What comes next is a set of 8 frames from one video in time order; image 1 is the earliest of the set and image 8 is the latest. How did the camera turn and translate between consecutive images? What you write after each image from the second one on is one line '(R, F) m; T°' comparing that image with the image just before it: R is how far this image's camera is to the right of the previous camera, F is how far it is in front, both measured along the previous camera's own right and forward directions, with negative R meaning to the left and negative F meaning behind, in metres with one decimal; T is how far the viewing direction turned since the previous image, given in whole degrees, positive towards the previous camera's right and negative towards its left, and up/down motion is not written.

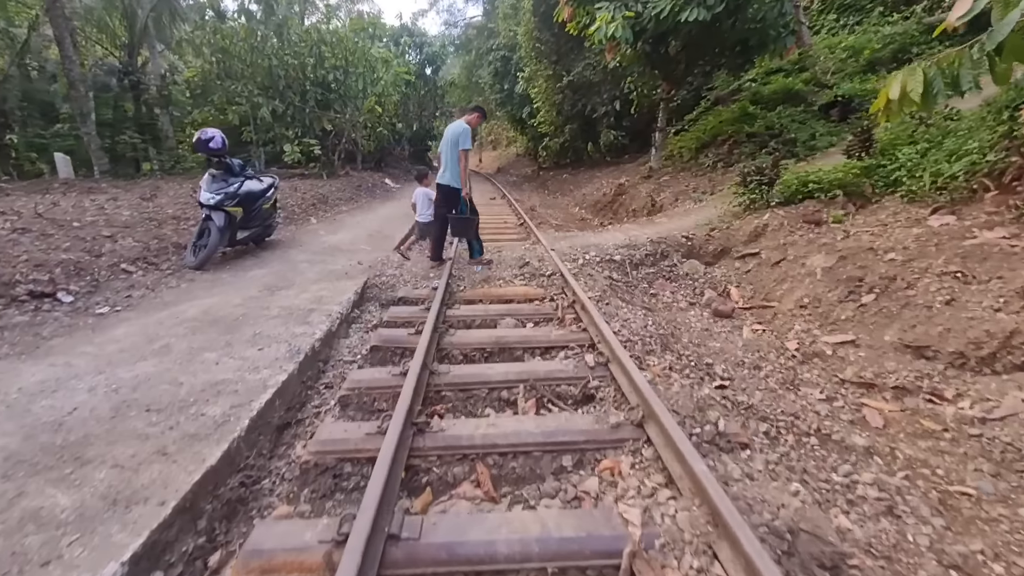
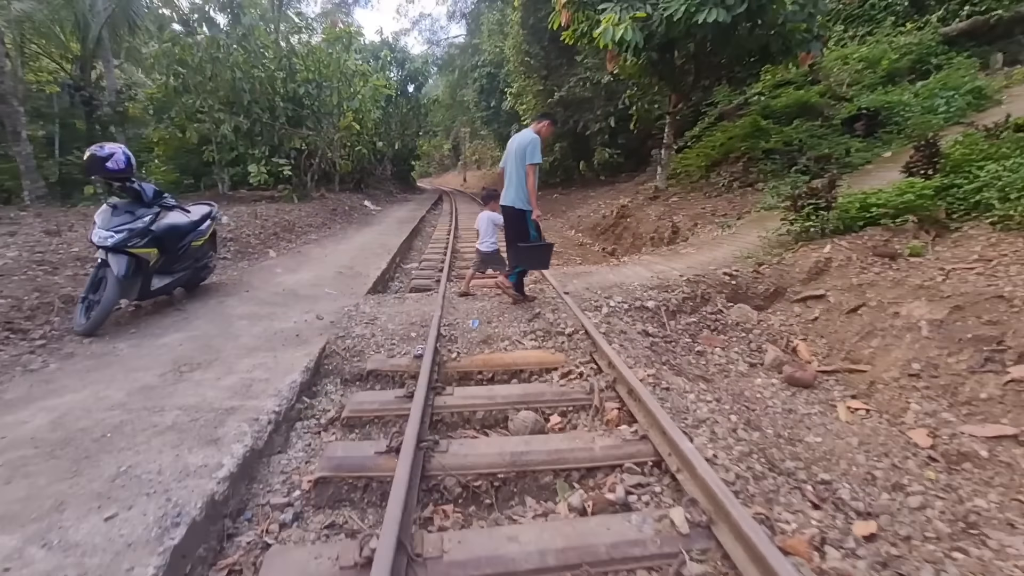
(-0.2, +1.3) m; +2°
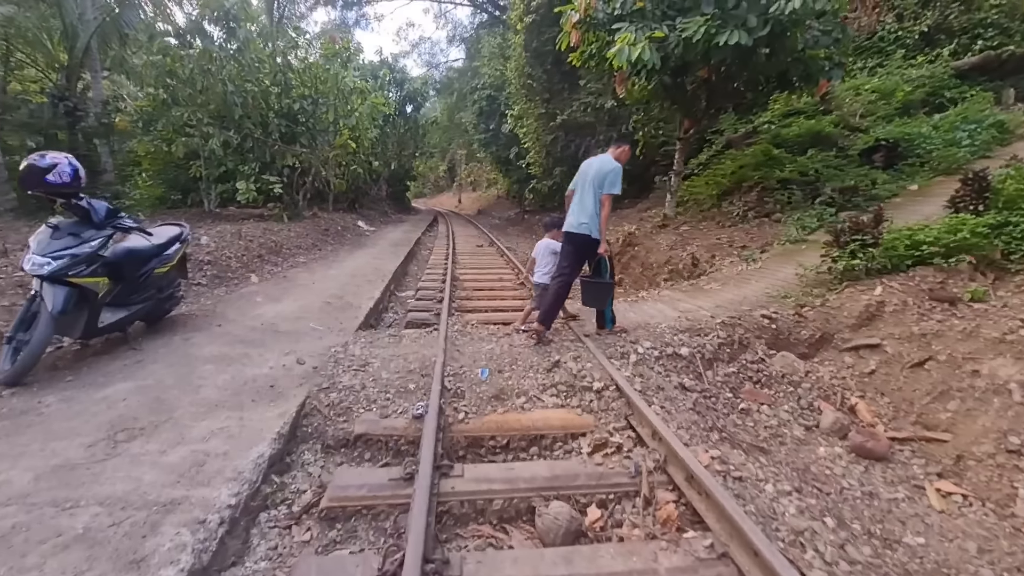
(-0.2, +0.6) m; +1°
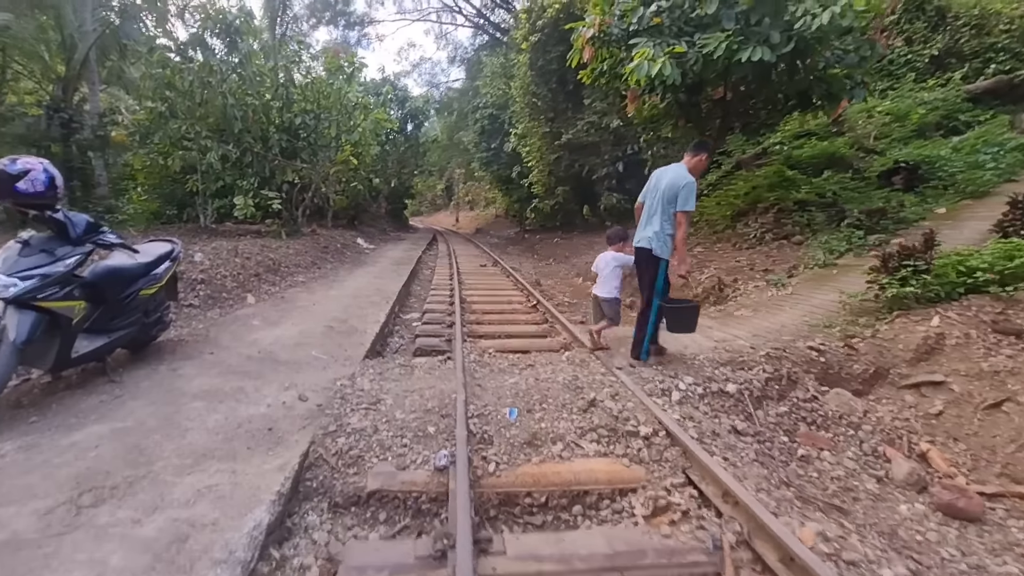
(-0.2, +0.4) m; +1°
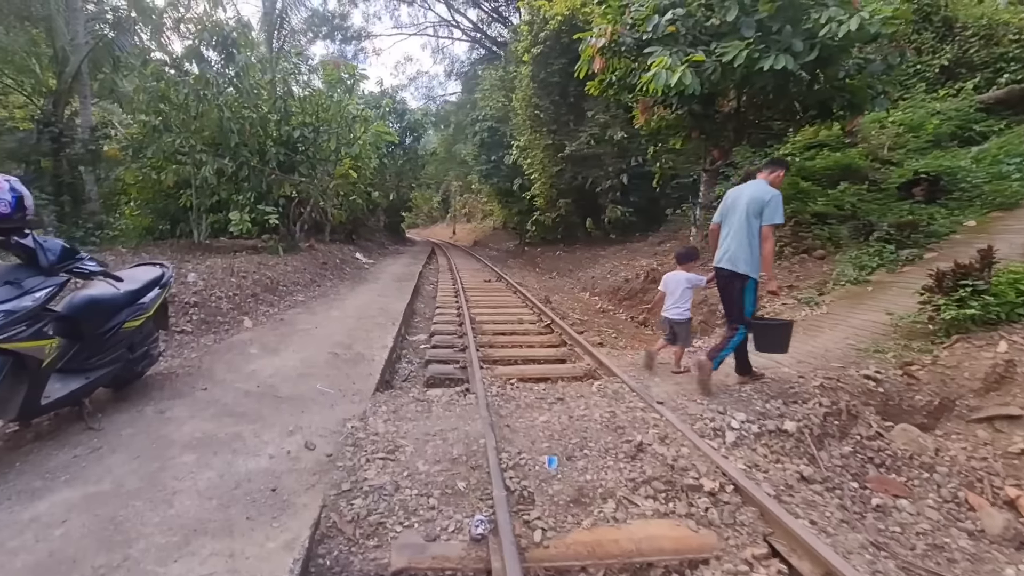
(-0.2, +0.4) m; +1°
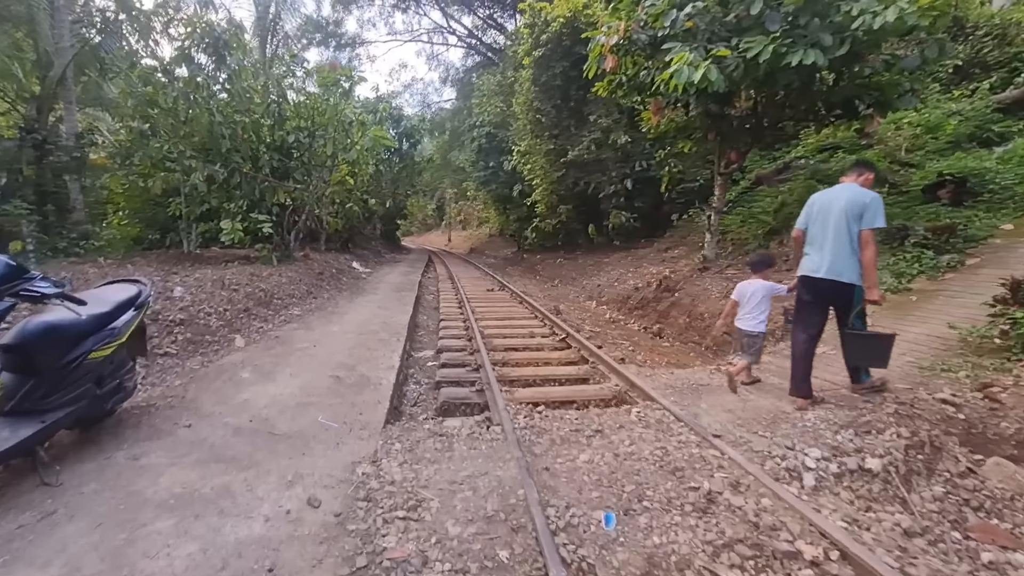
(-0.2, +0.5) m; +1°
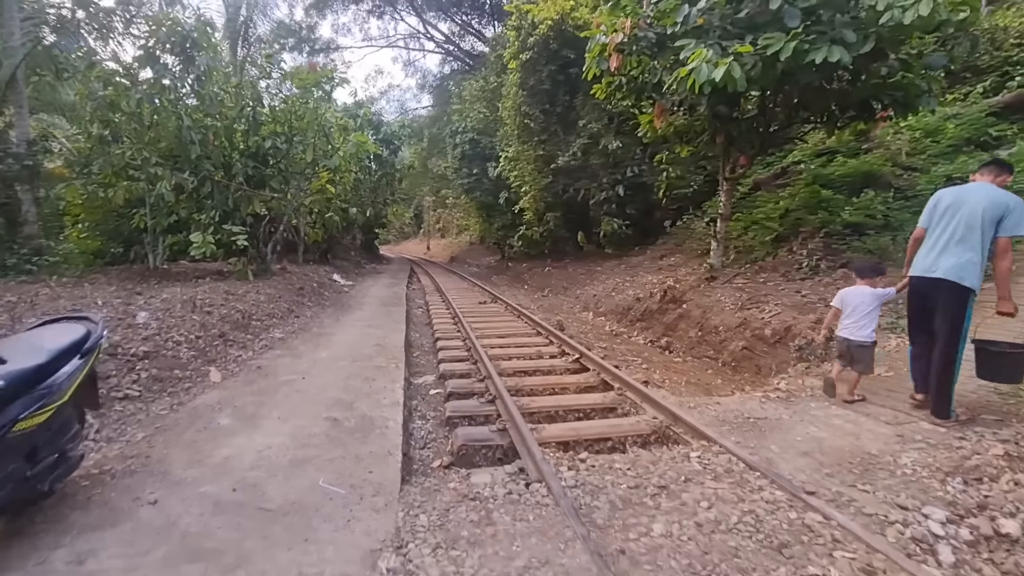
(-0.4, +0.6) m; +3°
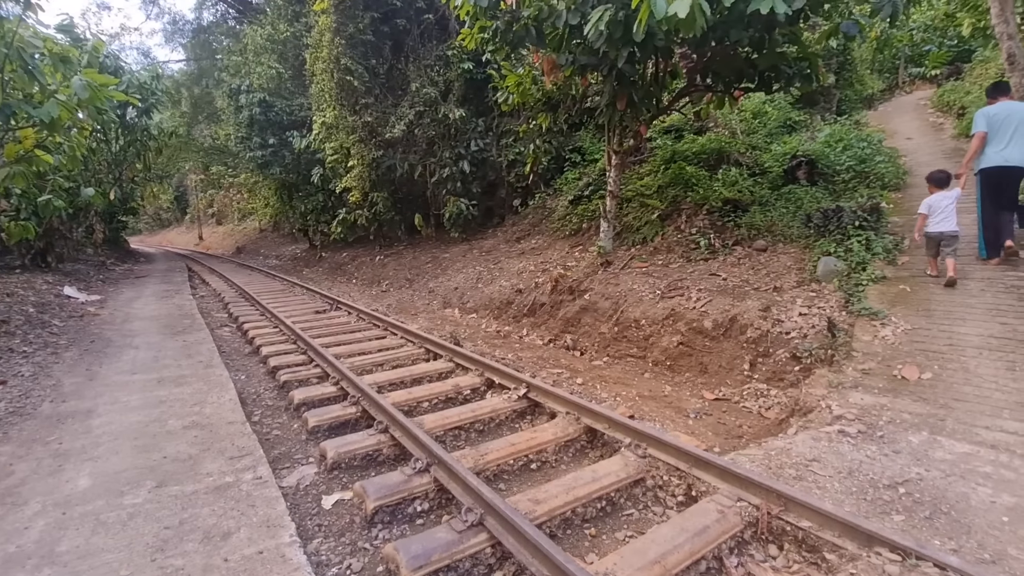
(-0.9, +2.1) m; +23°
